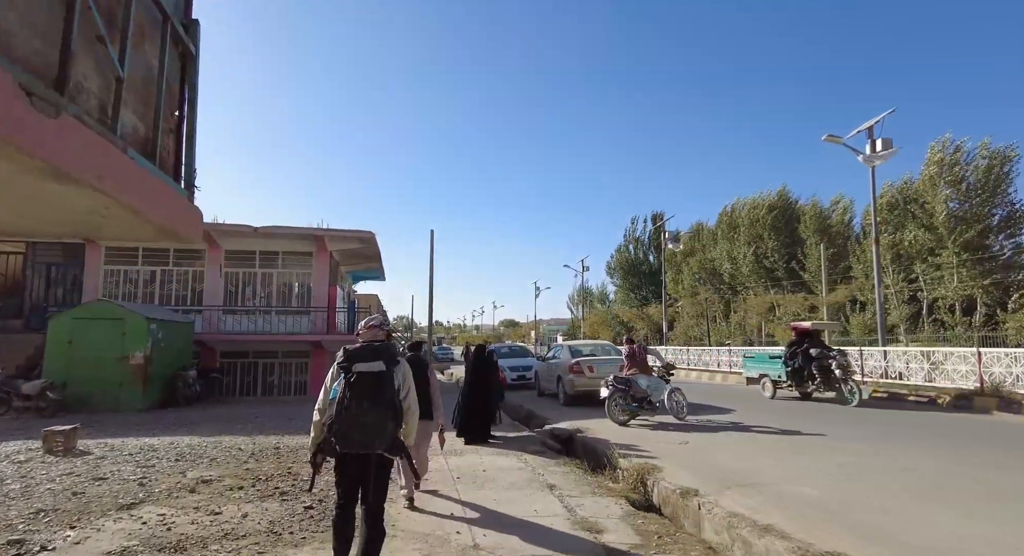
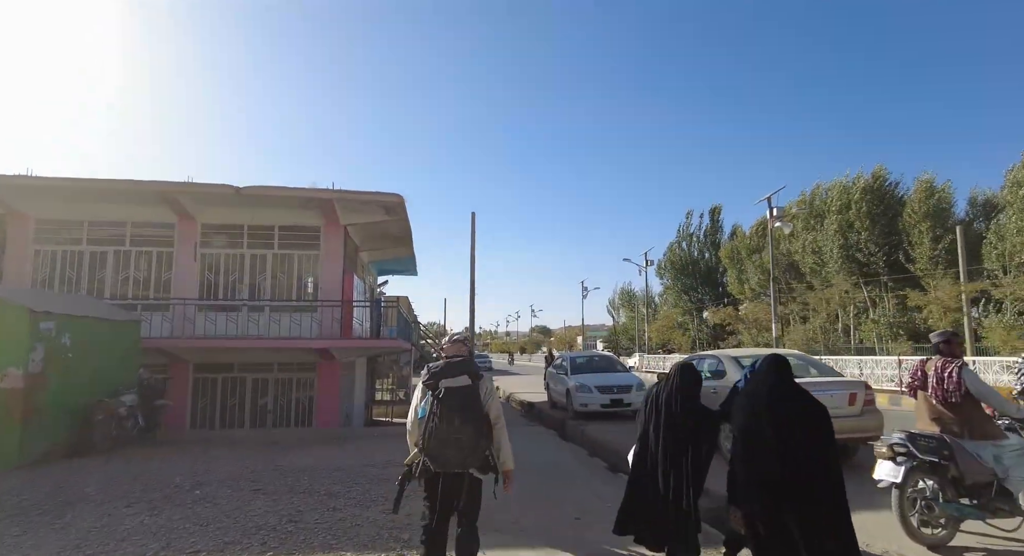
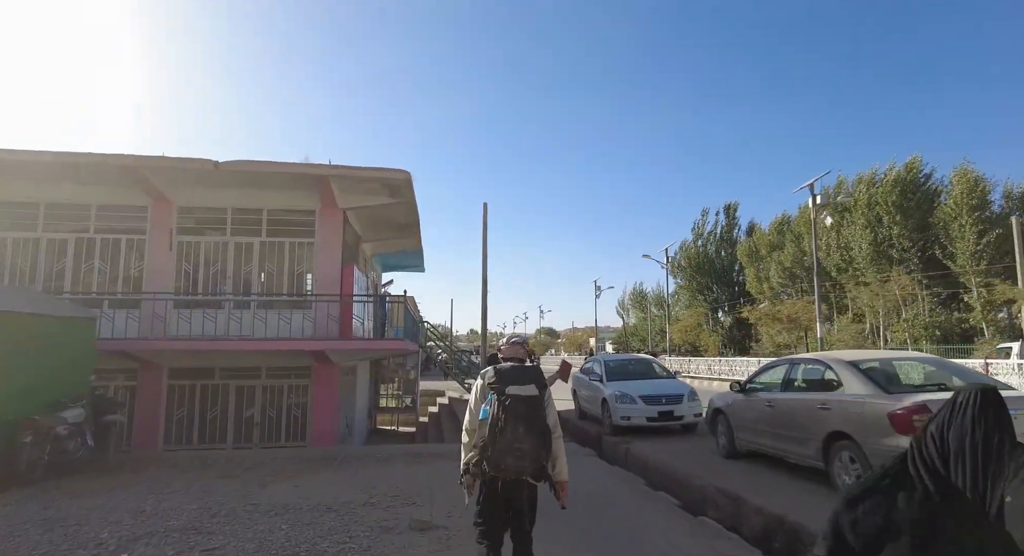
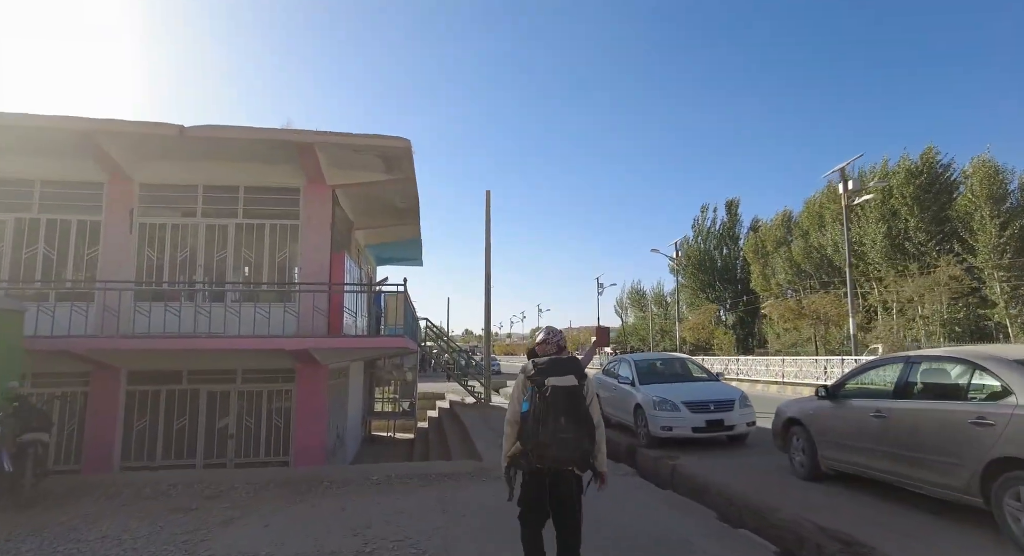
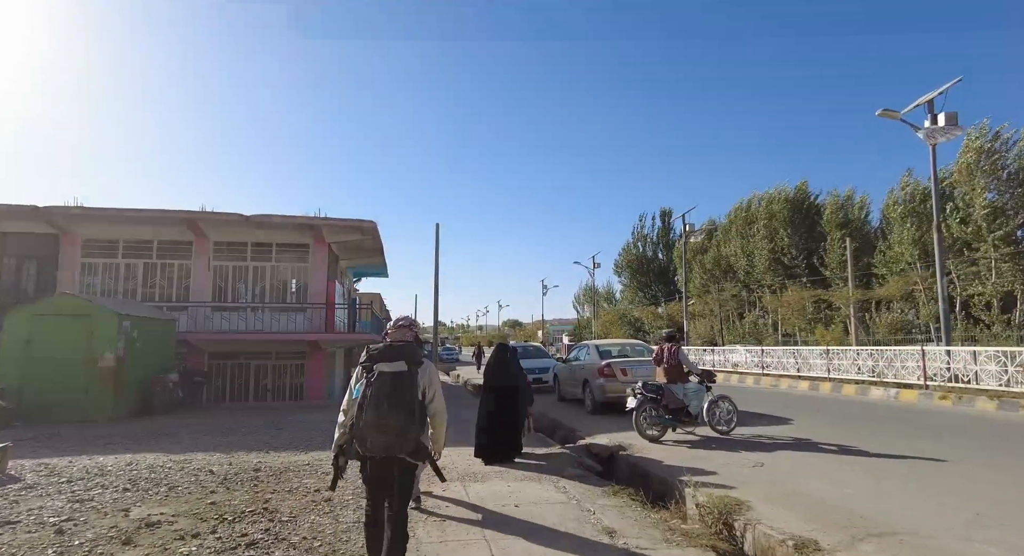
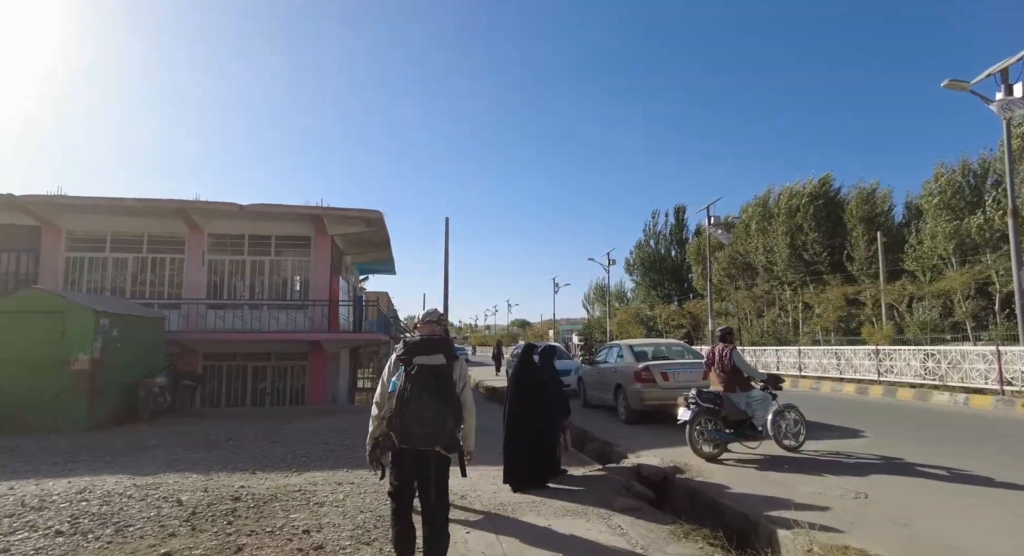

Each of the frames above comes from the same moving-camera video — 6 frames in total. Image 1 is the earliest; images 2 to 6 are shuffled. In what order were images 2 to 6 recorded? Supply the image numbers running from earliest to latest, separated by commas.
5, 6, 2, 3, 4
